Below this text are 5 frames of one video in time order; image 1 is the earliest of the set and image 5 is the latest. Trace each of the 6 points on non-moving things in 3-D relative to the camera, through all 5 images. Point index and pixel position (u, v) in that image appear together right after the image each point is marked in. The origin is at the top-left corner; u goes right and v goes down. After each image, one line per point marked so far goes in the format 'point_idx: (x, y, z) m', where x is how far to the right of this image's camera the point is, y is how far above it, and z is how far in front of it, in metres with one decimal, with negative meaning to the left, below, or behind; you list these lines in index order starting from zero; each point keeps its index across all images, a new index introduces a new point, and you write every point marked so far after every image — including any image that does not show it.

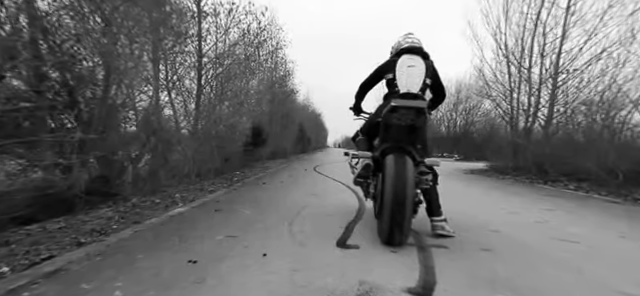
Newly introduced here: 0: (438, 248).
0: (+1.3, -1.1, +4.3) m
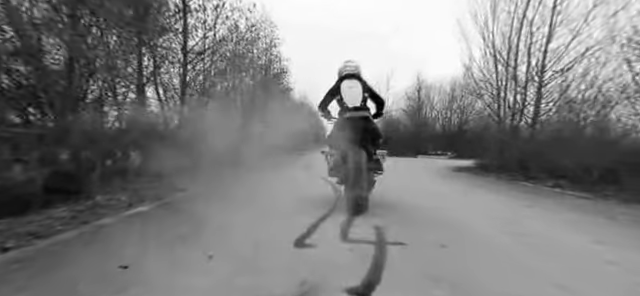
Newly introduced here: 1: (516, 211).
0: (+0.8, -1.1, +4.3) m
1: (+4.0, -1.3, +7.6) m
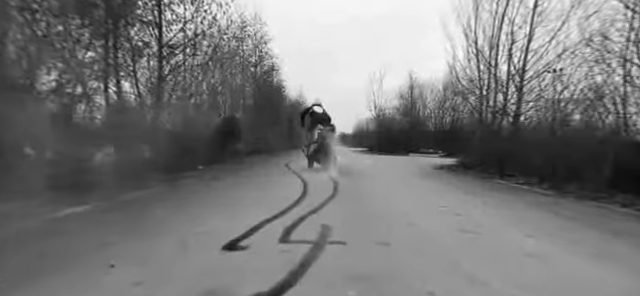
0: (+0.1, -1.1, +4.1) m
1: (+3.2, -1.2, +7.6) m
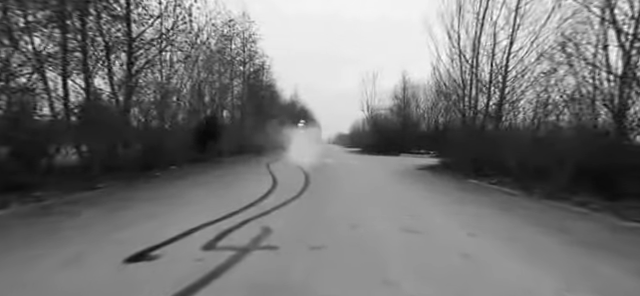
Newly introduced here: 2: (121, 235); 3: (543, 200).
0: (-0.6, -1.0, +3.8) m
1: (+2.3, -1.2, +7.3) m
2: (-2.2, -1.0, +4.2) m
3: (+5.2, -1.2, +8.7) m
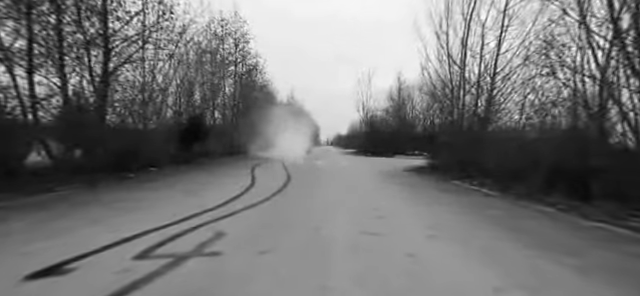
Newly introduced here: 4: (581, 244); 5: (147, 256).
0: (-1.1, -1.0, +3.5) m
1: (+1.7, -1.2, +7.1) m
2: (-2.7, -0.9, +3.9) m
3: (+4.6, -1.2, +8.6) m
4: (+2.9, -1.1, +4.1) m
5: (-1.6, -1.0, +3.4) m
